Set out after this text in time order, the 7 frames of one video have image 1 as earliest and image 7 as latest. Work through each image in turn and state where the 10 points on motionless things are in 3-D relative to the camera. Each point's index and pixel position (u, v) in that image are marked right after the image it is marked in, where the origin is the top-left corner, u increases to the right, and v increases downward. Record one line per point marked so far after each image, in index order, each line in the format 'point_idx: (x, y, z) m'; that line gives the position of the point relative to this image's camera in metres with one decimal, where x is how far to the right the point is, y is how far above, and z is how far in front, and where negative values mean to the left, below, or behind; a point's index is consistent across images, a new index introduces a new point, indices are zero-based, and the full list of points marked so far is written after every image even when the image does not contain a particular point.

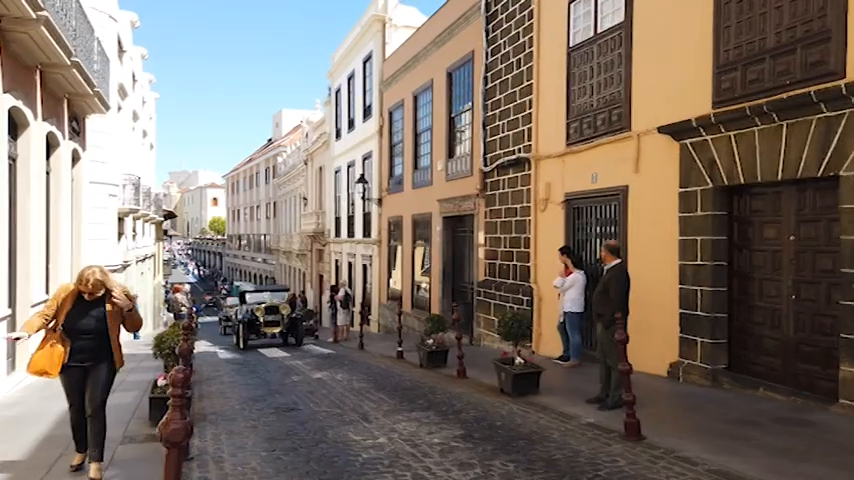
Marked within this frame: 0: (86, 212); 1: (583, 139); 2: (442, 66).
0: (-7.2, +0.6, +15.6) m
1: (+2.4, +1.5, +11.2) m
2: (+0.4, +4.3, +18.0) m
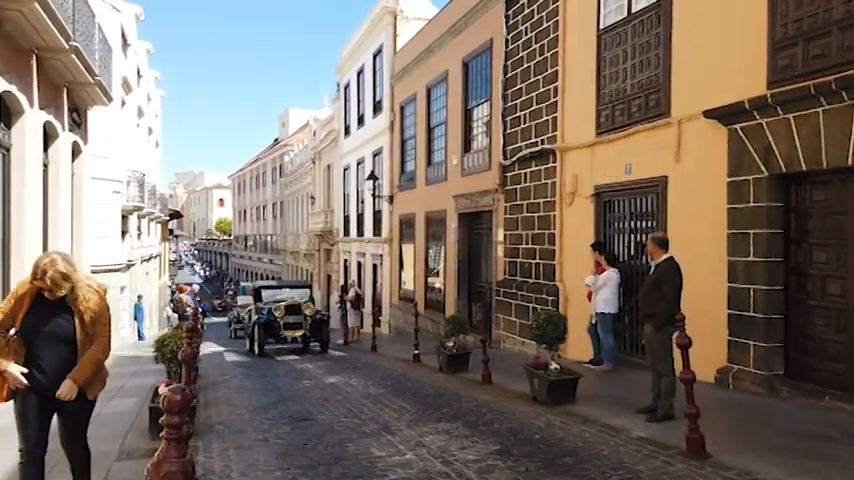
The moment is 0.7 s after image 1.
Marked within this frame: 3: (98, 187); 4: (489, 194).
0: (-6.8, +0.6, +14.9) m
1: (+2.7, +1.6, +10.4) m
2: (+0.7, +4.3, +17.3) m
3: (-8.3, +1.3, +18.7) m
4: (+1.3, +1.0, +15.2) m
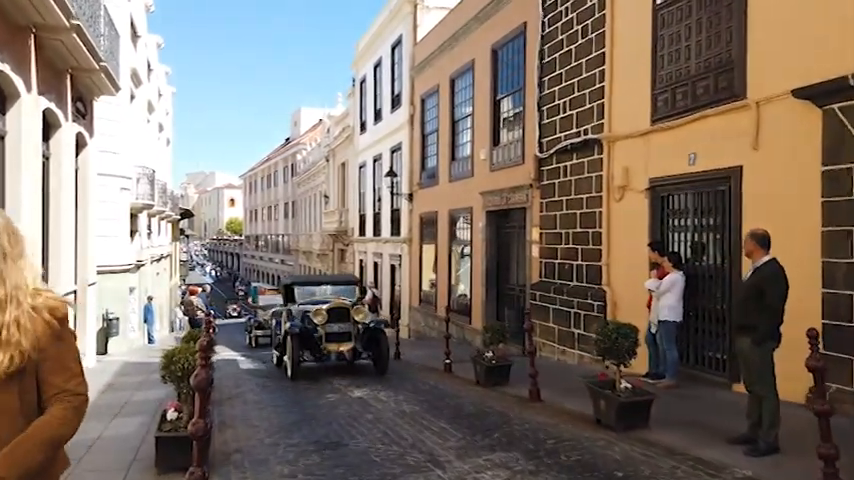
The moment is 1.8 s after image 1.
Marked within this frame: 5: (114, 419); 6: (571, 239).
0: (-6.3, +0.7, +13.9) m
1: (+3.1, +1.6, +9.4) m
2: (+1.3, +4.3, +16.2) m
3: (-7.8, +1.4, +17.8) m
4: (+1.8, +1.0, +14.1) m
5: (-3.3, -1.9, +7.9) m
6: (+2.3, 0.0, +11.9) m
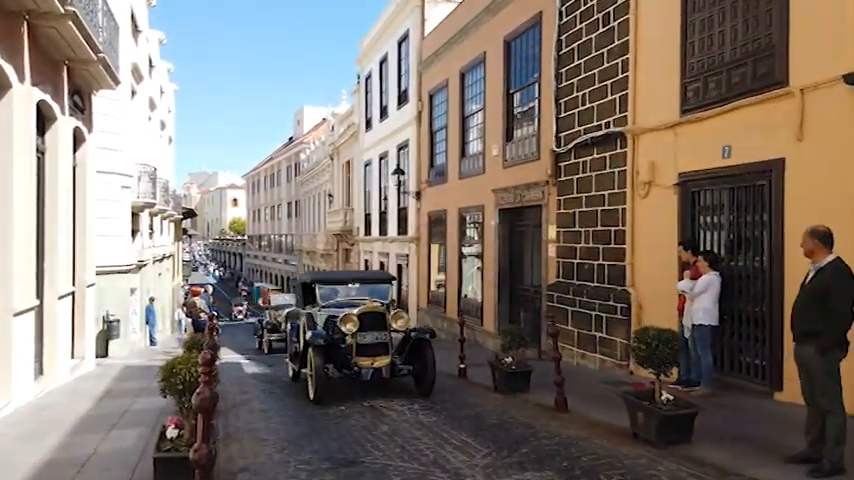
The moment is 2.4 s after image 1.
0: (-6.1, +0.7, +13.4) m
1: (+3.3, +1.6, +8.8) m
2: (+1.5, +4.3, +15.7) m
3: (-7.5, +1.4, +17.3) m
4: (+2.0, +1.0, +13.5) m
5: (-3.1, -1.9, +7.4) m
6: (+2.5, 0.0, +11.4) m
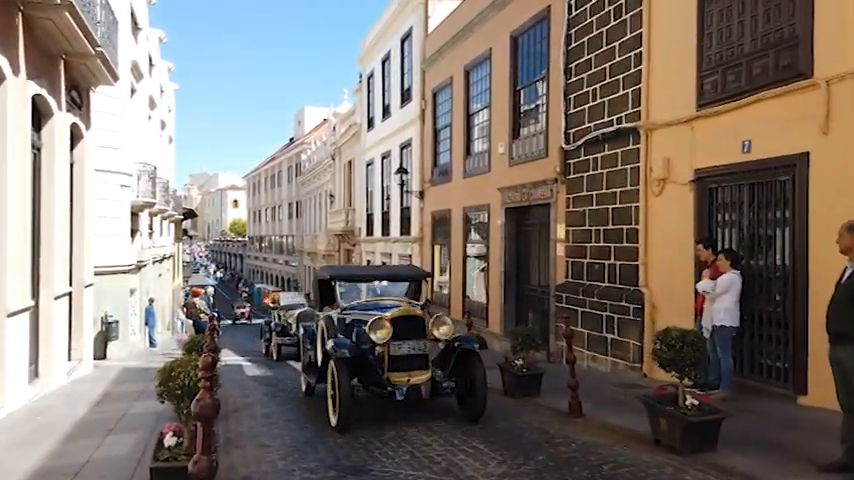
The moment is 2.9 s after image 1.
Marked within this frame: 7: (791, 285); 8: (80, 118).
0: (-6.0, +0.7, +13.1) m
1: (+3.4, +1.7, +8.5) m
2: (+1.6, +4.4, +15.4) m
3: (-7.4, +1.4, +17.0) m
4: (+2.1, +1.0, +13.2) m
5: (-3.1, -1.9, +7.1) m
6: (+2.6, +0.1, +11.1) m
7: (+3.7, -0.5, +7.5) m
8: (-5.9, +2.1, +12.4) m
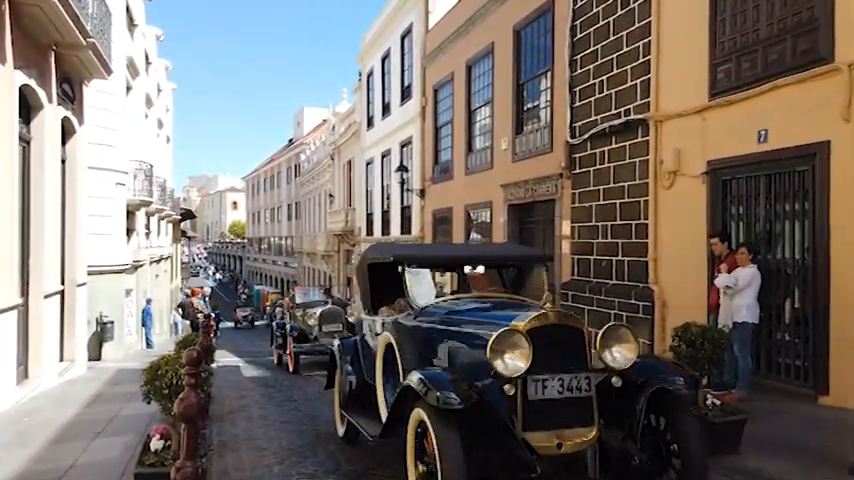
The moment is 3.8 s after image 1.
0: (-6.0, +0.7, +12.8) m
1: (+3.5, +1.7, +8.2) m
2: (+1.6, +4.4, +15.1) m
3: (-7.4, +1.4, +16.6) m
4: (+2.2, +1.1, +12.9) m
5: (-3.0, -1.8, +6.7) m
6: (+2.7, +0.1, +10.7) m
7: (+3.7, -0.4, +7.2) m
8: (-5.8, +2.1, +12.1) m
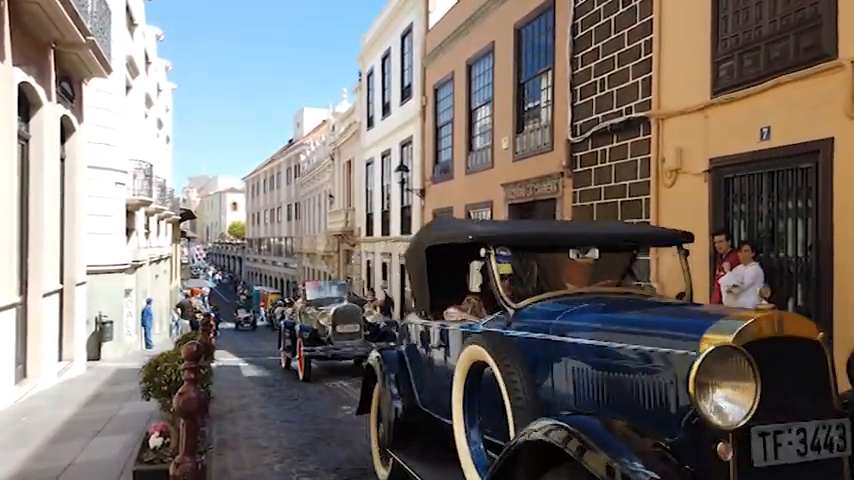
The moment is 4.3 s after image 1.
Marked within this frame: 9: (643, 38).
0: (-6.0, +0.7, +12.8) m
1: (+3.5, +1.7, +8.1) m
2: (+1.6, +4.4, +15.1) m
3: (-7.4, +1.4, +16.6) m
4: (+2.2, +1.1, +12.9) m
5: (-3.0, -1.8, +6.7) m
6: (+2.7, +0.1, +10.7) m
7: (+3.7, -0.4, +7.1) m
8: (-5.8, +2.1, +12.1) m
9: (+2.9, +2.7, +10.0) m
